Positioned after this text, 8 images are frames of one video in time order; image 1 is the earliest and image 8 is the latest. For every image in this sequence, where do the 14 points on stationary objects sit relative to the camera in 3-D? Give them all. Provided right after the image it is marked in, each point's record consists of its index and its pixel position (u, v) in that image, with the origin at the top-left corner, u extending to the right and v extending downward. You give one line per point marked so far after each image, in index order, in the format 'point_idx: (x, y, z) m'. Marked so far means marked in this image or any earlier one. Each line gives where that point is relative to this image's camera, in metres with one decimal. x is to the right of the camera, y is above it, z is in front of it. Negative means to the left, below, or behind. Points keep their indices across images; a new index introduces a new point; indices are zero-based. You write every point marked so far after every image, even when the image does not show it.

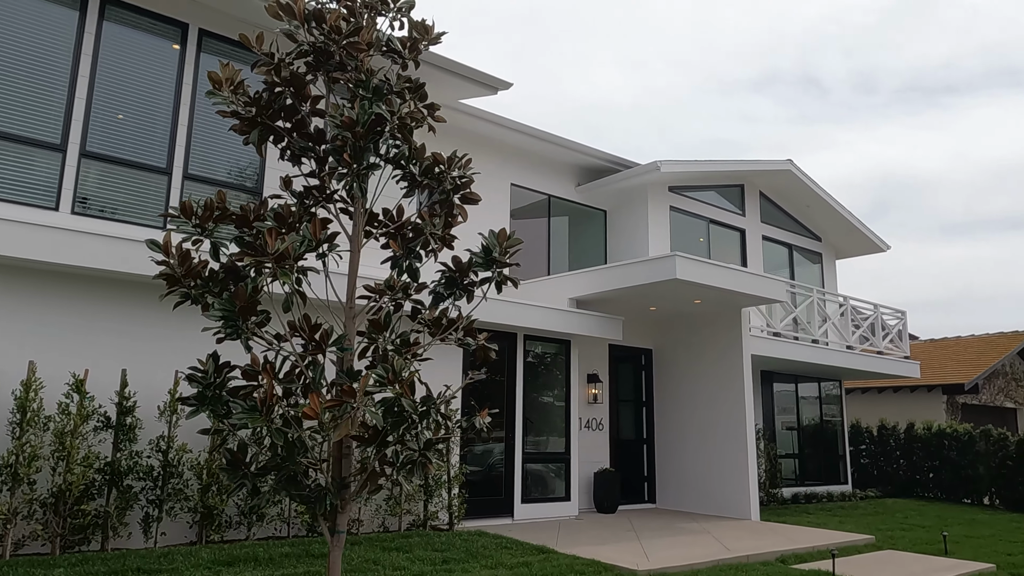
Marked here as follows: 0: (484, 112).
0: (-0.4, +2.4, +9.7) m
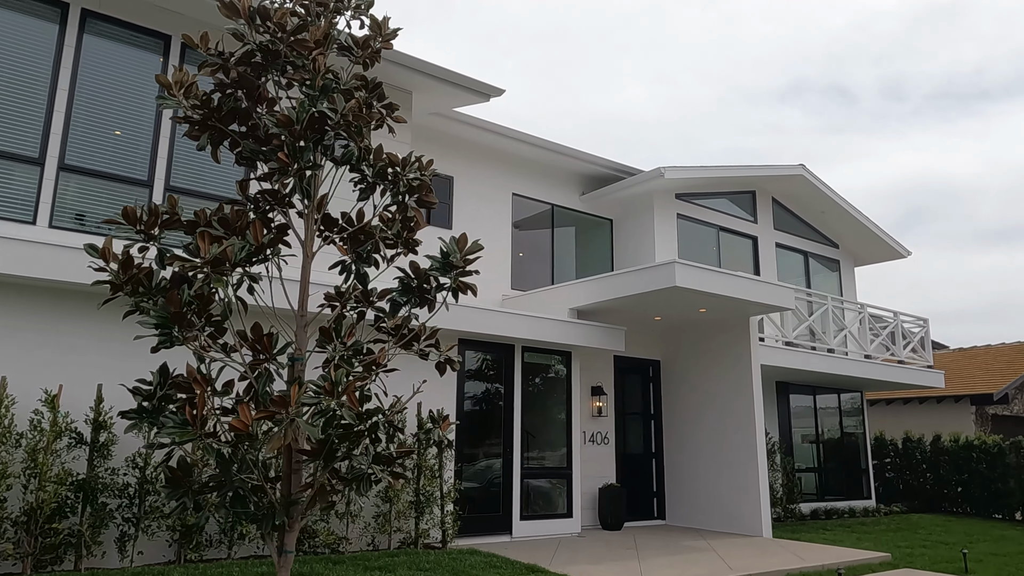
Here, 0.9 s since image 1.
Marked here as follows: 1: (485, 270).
0: (-0.4, +2.3, +9.6) m
1: (-0.4, +0.3, +9.9) m
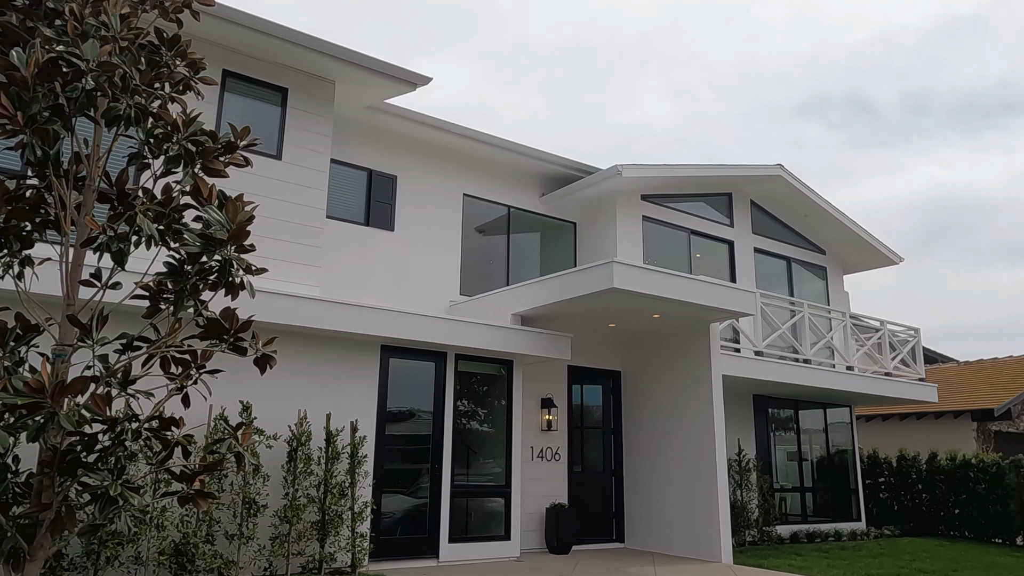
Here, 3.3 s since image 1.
0: (-1.2, +2.2, +9.1) m
1: (-1.1, +0.2, +9.4) m
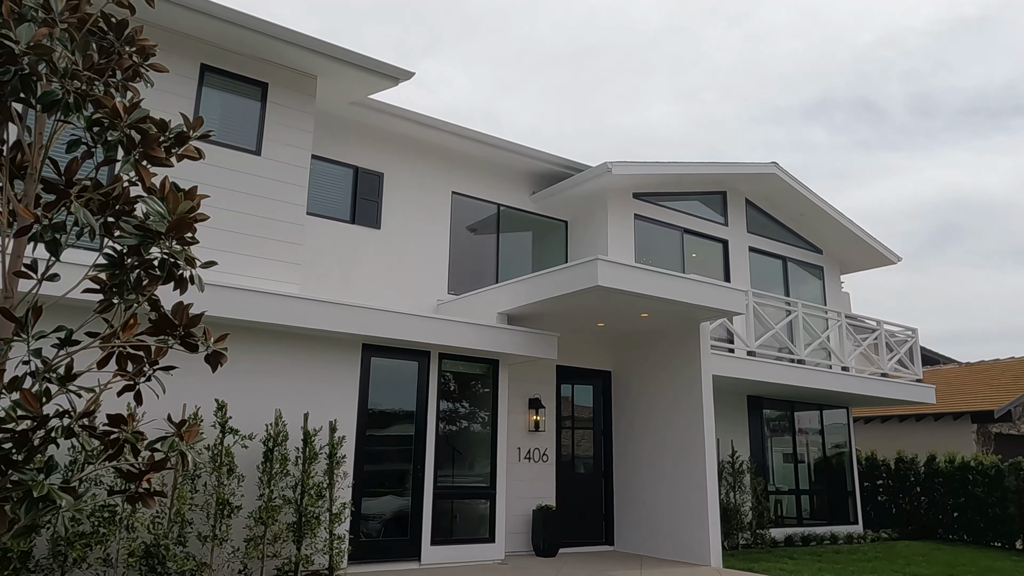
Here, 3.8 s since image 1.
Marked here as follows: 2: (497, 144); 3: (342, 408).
0: (-1.3, +2.2, +9.0) m
1: (-1.2, +0.2, +9.2) m
2: (-0.2, +2.0, +9.7) m
3: (-1.7, -1.2, +7.0) m
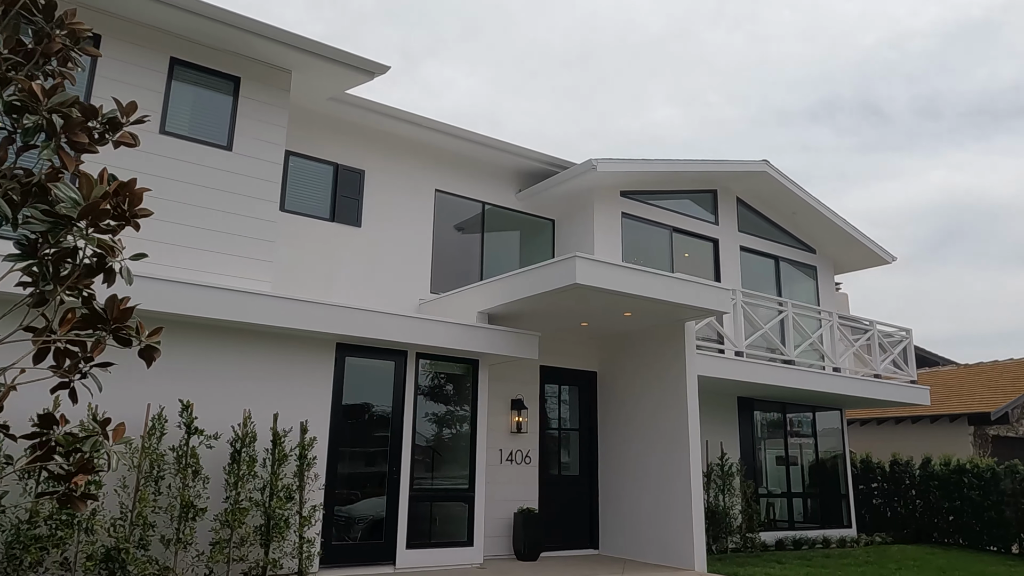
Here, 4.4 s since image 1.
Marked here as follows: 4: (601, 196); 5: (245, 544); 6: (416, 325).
0: (-1.5, +2.3, +8.8) m
1: (-1.5, +0.2, +9.1) m
2: (-0.4, +2.0, +9.6) m
3: (-2.0, -1.2, +6.9) m
4: (+1.3, +1.3, +10.3) m
5: (-2.3, -2.2, +6.0) m
6: (-1.0, -0.4, +7.4) m
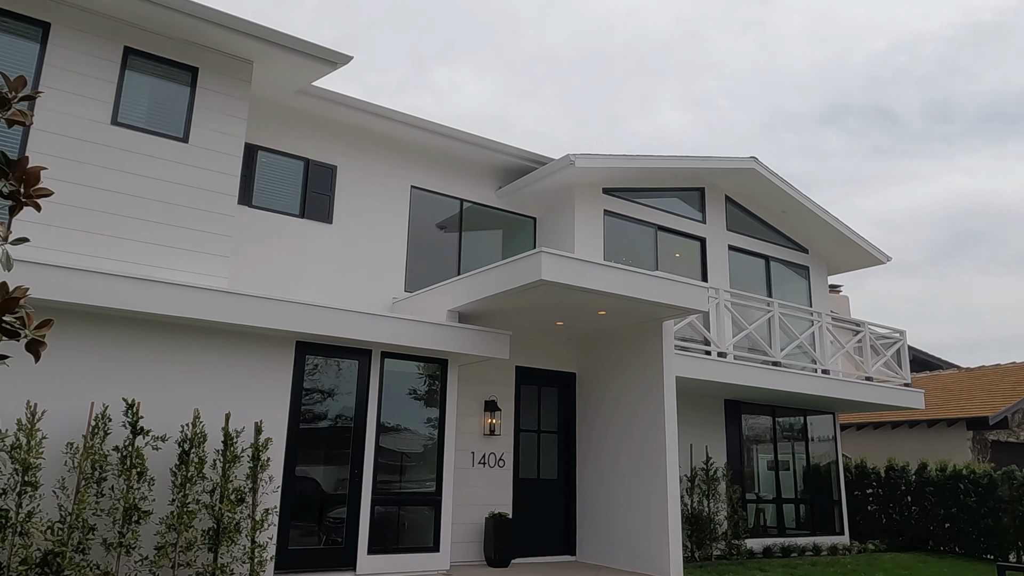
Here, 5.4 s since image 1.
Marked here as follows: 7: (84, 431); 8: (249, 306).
0: (-1.9, +2.3, +8.6) m
1: (-1.8, +0.3, +8.9) m
2: (-0.8, +2.0, +9.4) m
3: (-2.3, -1.2, +6.7) m
4: (+1.0, +1.4, +10.0) m
5: (-2.6, -2.2, +5.8) m
6: (-1.4, -0.4, +7.2) m
7: (-3.5, -1.2, +5.8) m
8: (-2.4, -0.2, +6.5) m
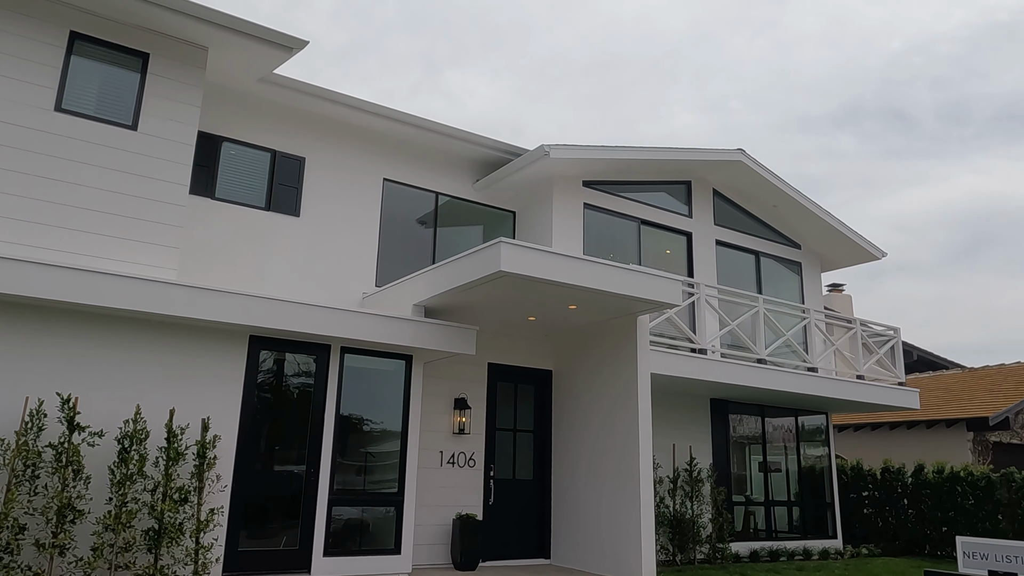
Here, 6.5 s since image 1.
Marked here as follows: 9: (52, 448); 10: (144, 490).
0: (-2.2, +2.4, +8.4) m
1: (-2.1, +0.3, +8.6) m
2: (-1.1, +2.1, +9.1) m
3: (-2.7, -1.1, +6.4) m
4: (+0.7, +1.4, +9.8) m
5: (-3.0, -2.1, +5.6) m
6: (-1.7, -0.3, +7.0) m
7: (-3.9, -1.1, +5.5) m
8: (-2.8, -0.1, +6.2) m
9: (-3.6, -1.3, +5.5) m
10: (-3.0, -1.7, +5.8) m
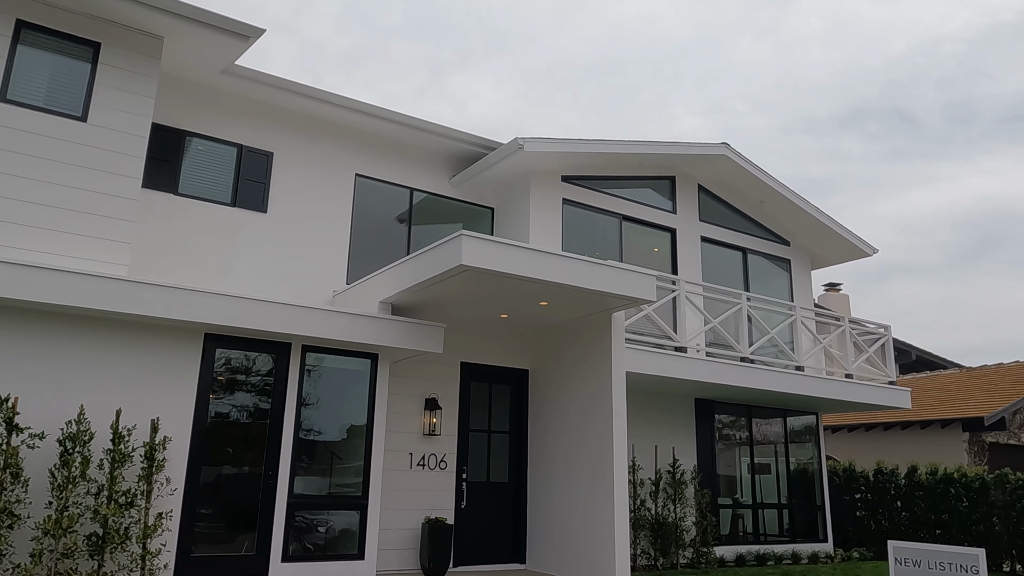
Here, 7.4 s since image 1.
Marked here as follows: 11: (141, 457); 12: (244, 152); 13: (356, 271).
0: (-2.5, +2.4, +8.2) m
1: (-2.4, +0.3, +8.4) m
2: (-1.4, +2.1, +8.9) m
3: (-3.0, -1.0, +6.2) m
4: (+0.4, +1.5, +9.5) m
5: (-3.4, -2.1, +5.4) m
6: (-2.0, -0.2, +6.7) m
7: (-4.2, -1.1, +5.3) m
8: (-3.1, -0.1, +6.0) m
9: (-3.9, -1.2, +5.3) m
10: (-3.4, -1.6, +5.6) m
11: (-3.1, -1.4, +5.8) m
12: (-3.2, +1.6, +8.2) m
13: (-1.9, +0.2, +8.8) m
